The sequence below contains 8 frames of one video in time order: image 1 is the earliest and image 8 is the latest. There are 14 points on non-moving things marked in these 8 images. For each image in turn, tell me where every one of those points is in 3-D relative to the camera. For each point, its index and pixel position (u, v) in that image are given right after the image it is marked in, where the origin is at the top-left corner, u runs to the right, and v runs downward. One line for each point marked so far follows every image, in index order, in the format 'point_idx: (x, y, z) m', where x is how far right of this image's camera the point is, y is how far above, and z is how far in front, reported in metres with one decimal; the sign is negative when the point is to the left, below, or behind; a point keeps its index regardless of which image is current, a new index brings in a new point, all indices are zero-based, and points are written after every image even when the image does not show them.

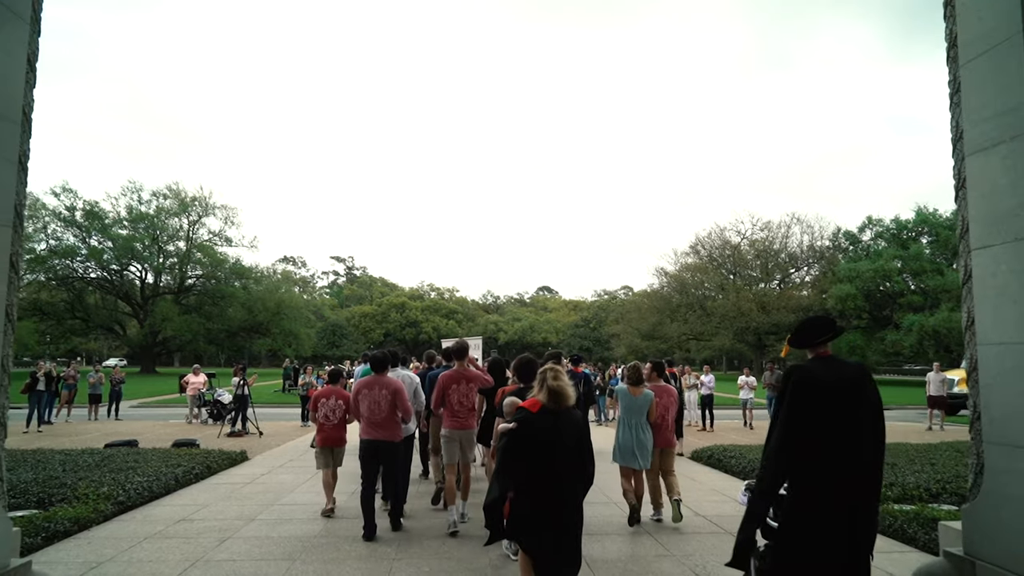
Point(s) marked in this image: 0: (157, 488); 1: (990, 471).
0: (-5.7, -3.2, +10.3) m
1: (+3.5, -1.3, +4.7) m
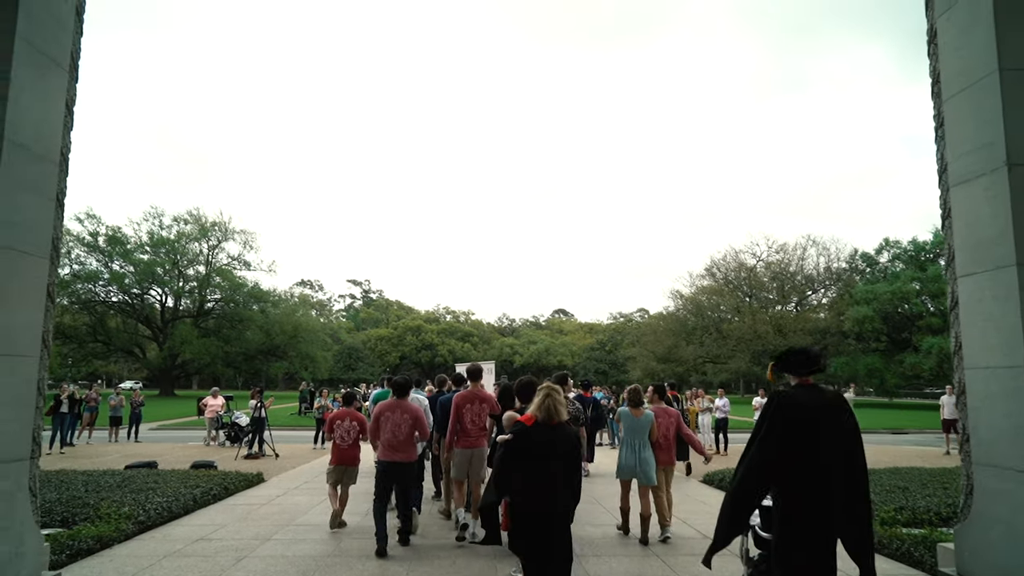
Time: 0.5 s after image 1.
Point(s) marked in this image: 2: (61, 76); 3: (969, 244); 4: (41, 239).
0: (-5.6, -3.7, +10.5) m
1: (+3.5, -1.5, +4.8) m
2: (-3.6, +1.7, +5.0) m
3: (+3.6, +0.4, +5.0) m
4: (-3.6, +0.3, +4.8) m
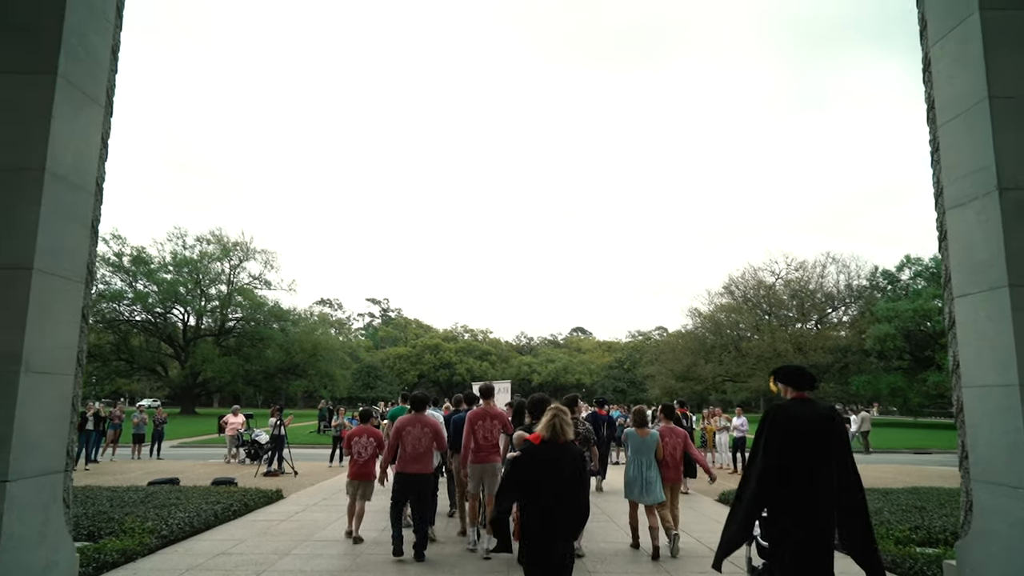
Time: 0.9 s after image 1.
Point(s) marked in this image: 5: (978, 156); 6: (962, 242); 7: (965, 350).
0: (-5.4, -4.0, +10.8) m
1: (+3.6, -1.7, +4.9) m
2: (-3.6, +1.5, +5.4) m
3: (+3.7, +0.2, +5.2) m
4: (-3.5, +0.2, +5.1) m
5: (+3.7, +1.0, +5.1) m
6: (+3.7, +0.4, +5.2) m
7: (+3.6, -0.5, +5.1) m
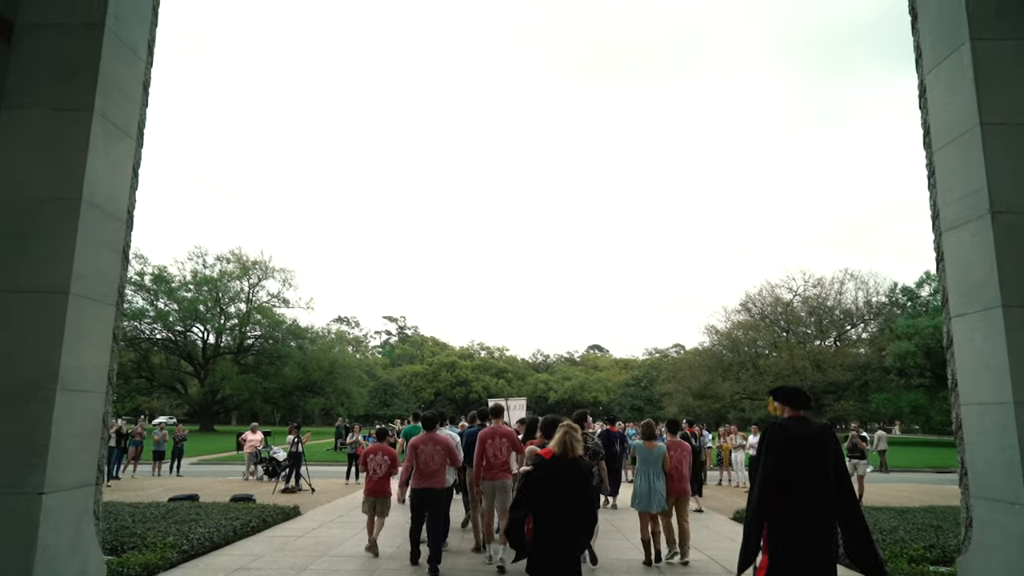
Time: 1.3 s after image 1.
0: (-5.1, -4.4, +11.0) m
1: (+3.6, -1.8, +5.0) m
2: (-3.5, +1.3, +5.8) m
3: (+3.8, 0.0, +5.3) m
4: (-3.5, 0.0, +5.4) m
5: (+3.8, +0.9, +5.2) m
6: (+3.8, +0.2, +5.4) m
7: (+3.7, -0.7, +5.2) m
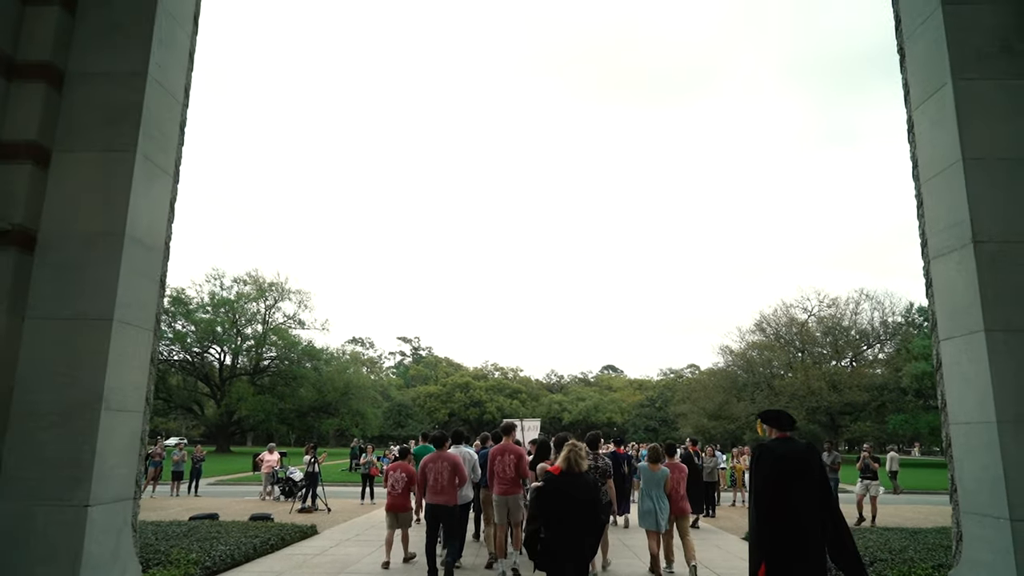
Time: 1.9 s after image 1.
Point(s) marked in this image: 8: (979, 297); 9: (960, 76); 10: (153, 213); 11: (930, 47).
0: (-4.9, -4.8, +11.4) m
1: (+3.7, -2.0, +5.2) m
2: (-3.4, +1.0, +6.2) m
3: (+3.8, -0.2, +5.6) m
4: (-3.4, -0.3, +5.9) m
5: (+3.9, +0.7, +5.5) m
6: (+3.9, 0.0, +5.7) m
7: (+3.8, -0.9, +5.5) m
8: (+3.8, -0.1, +5.2) m
9: (+3.9, +1.8, +5.5) m
10: (-3.4, +0.7, +6.0) m
11: (+3.8, +2.2, +5.8) m
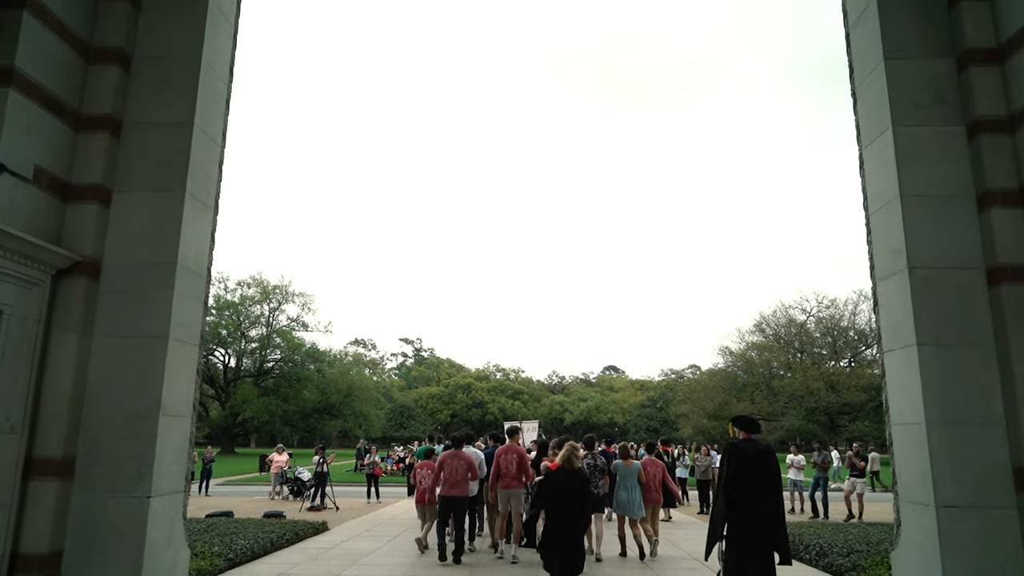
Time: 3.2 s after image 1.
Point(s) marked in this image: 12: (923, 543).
0: (-4.9, -5.0, +12.2) m
1: (+3.7, -2.2, +6.0) m
2: (-3.4, +0.8, +7.1) m
3: (+3.8, -0.4, +6.4) m
4: (-3.4, -0.5, +6.7) m
5: (+3.9, +0.5, +6.4) m
6: (+3.9, -0.2, +6.5) m
7: (+3.8, -1.1, +6.3) m
8: (+3.8, -0.3, +6.0) m
9: (+3.9, +1.6, +6.4) m
10: (-3.4, +0.5, +6.8) m
11: (+3.8, +2.0, +6.7) m
12: (+3.7, -2.3, +5.7) m
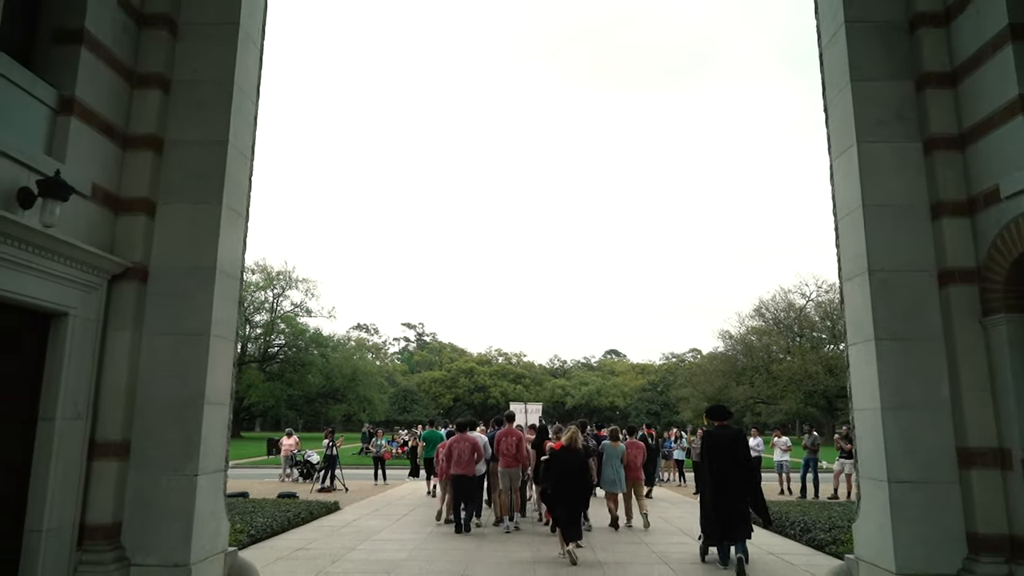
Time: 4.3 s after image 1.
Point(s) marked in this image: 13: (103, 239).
0: (-4.8, -4.9, +13.1) m
1: (+3.8, -2.2, +6.8) m
2: (-3.4, +0.8, +7.8) m
3: (+3.9, -0.4, +7.2) m
4: (-3.4, -0.5, +7.5) m
5: (+3.9, +0.5, +7.1) m
6: (+3.9, -0.2, +7.2) m
7: (+3.8, -1.1, +7.1) m
8: (+3.8, -0.3, +6.8) m
9: (+3.9, +1.6, +7.1) m
10: (-3.4, +0.5, +7.6) m
11: (+3.9, +2.0, +7.4) m
12: (+3.8, -2.3, +6.5) m
13: (-4.3, +0.5, +6.7) m
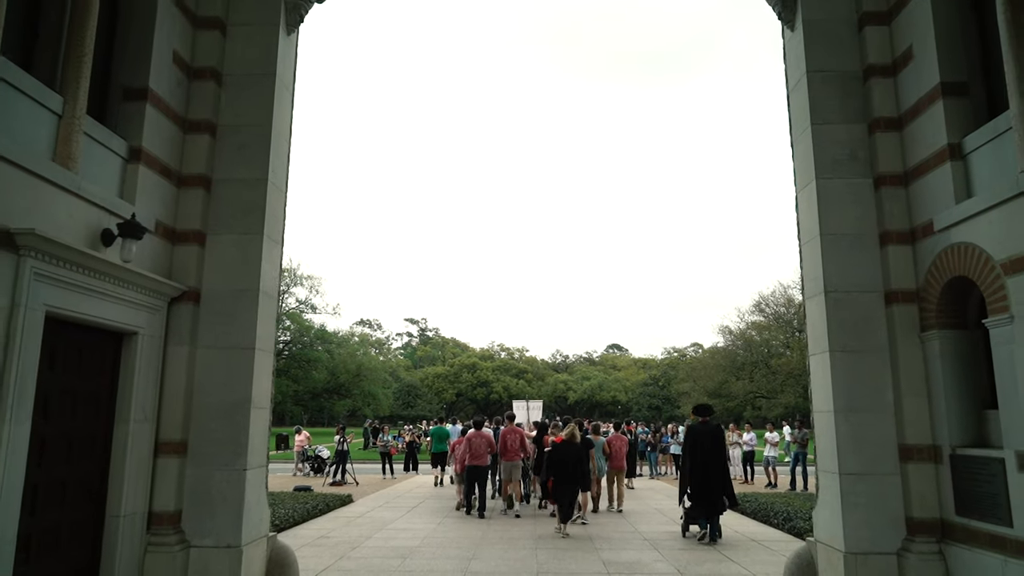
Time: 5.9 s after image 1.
0: (-4.7, -5.1, +14.2) m
1: (+3.8, -2.5, +7.9) m
2: (-3.3, +0.6, +8.9) m
3: (+3.9, -0.6, +8.2) m
4: (-3.3, -0.8, +8.6) m
5: (+3.9, +0.2, +8.2) m
6: (+3.9, -0.4, +8.3) m
7: (+3.9, -1.3, +8.1) m
8: (+3.9, -0.5, +7.8) m
9: (+3.9, +1.4, +8.1) m
10: (-3.3, +0.2, +8.7) m
11: (+3.9, +1.8, +8.4) m
12: (+3.8, -2.6, +7.6) m
13: (-4.3, +0.3, +7.8) m
